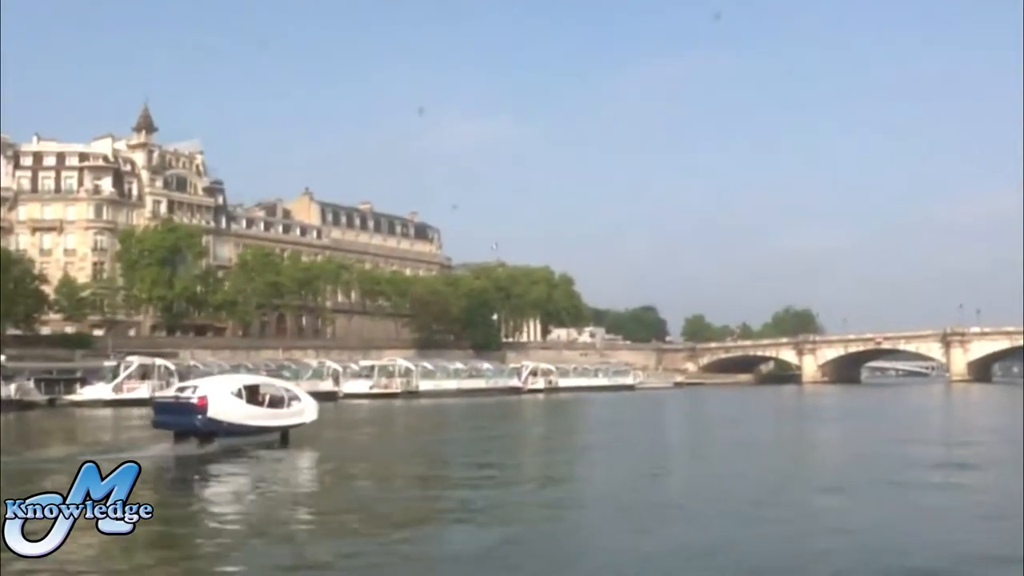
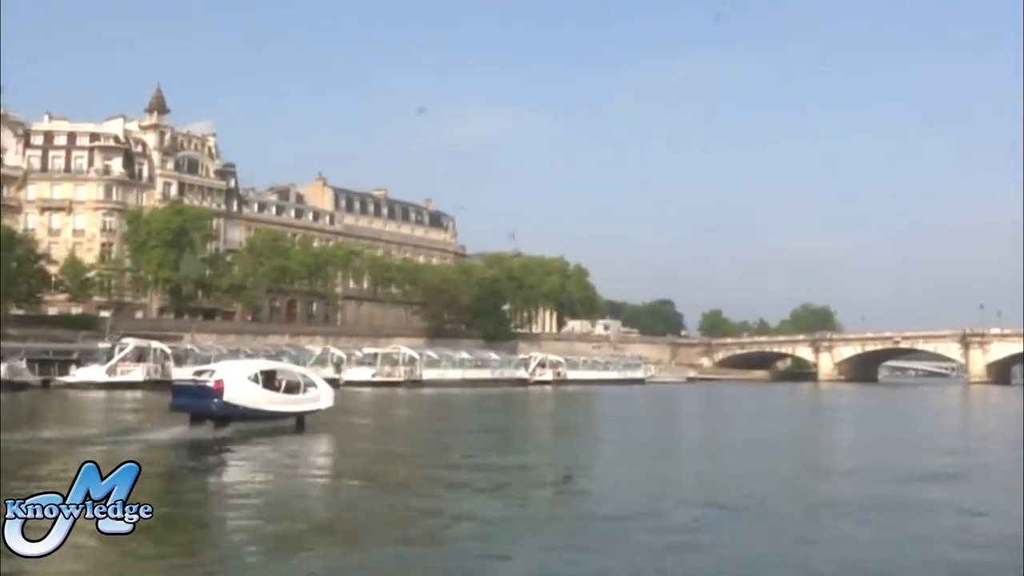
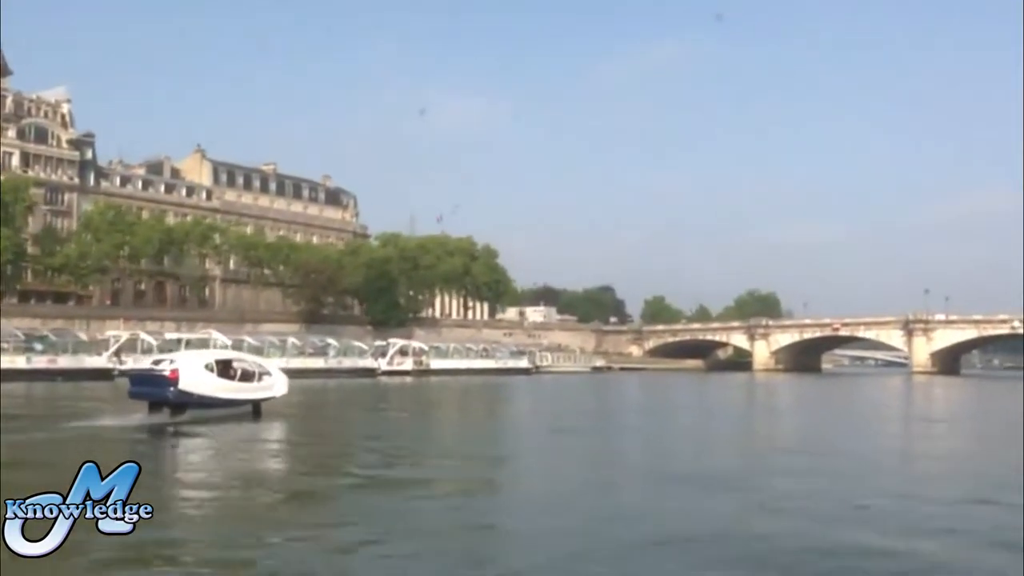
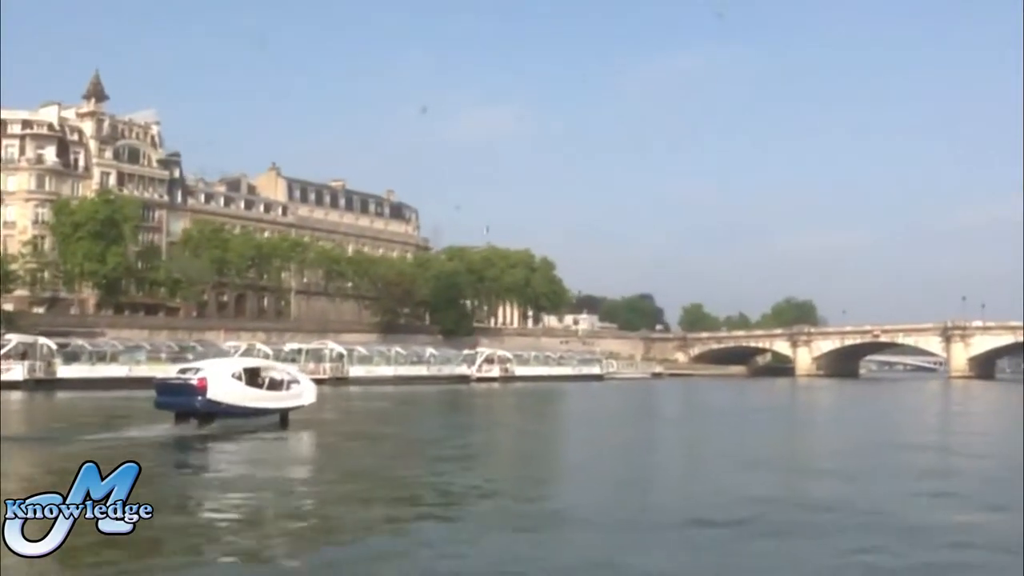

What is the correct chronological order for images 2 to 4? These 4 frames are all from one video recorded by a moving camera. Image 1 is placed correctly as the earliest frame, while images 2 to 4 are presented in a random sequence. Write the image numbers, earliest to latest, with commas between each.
2, 4, 3
